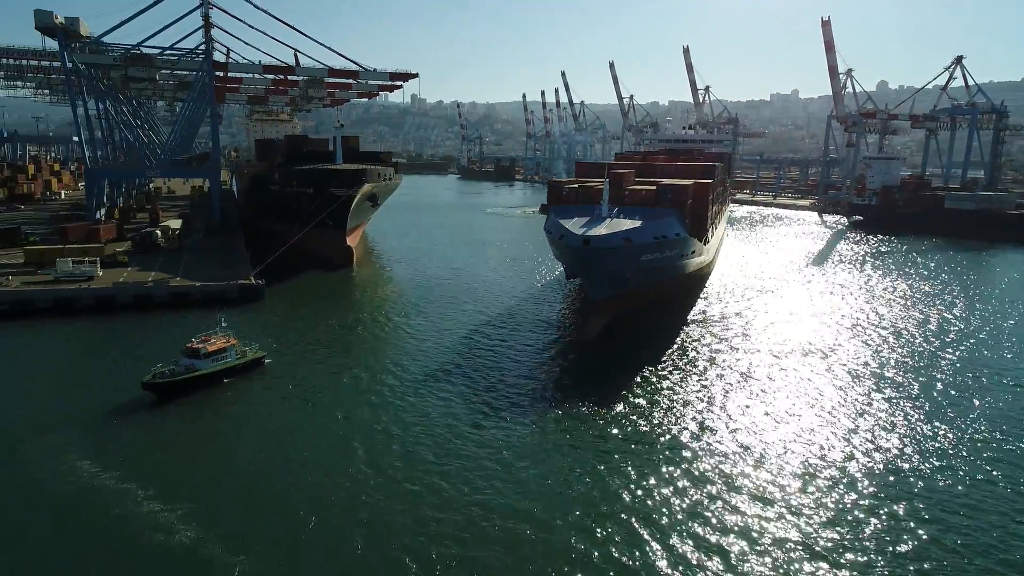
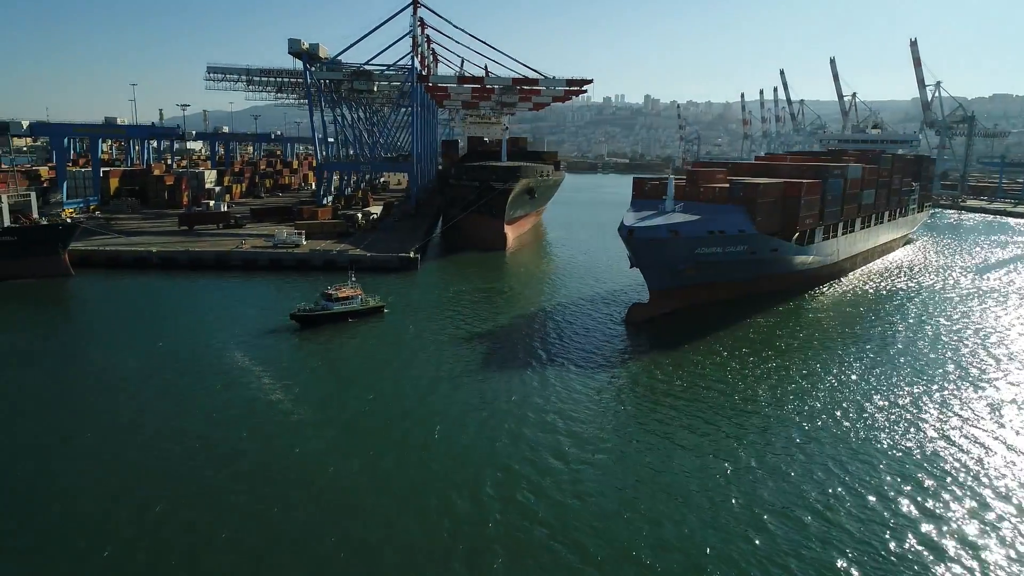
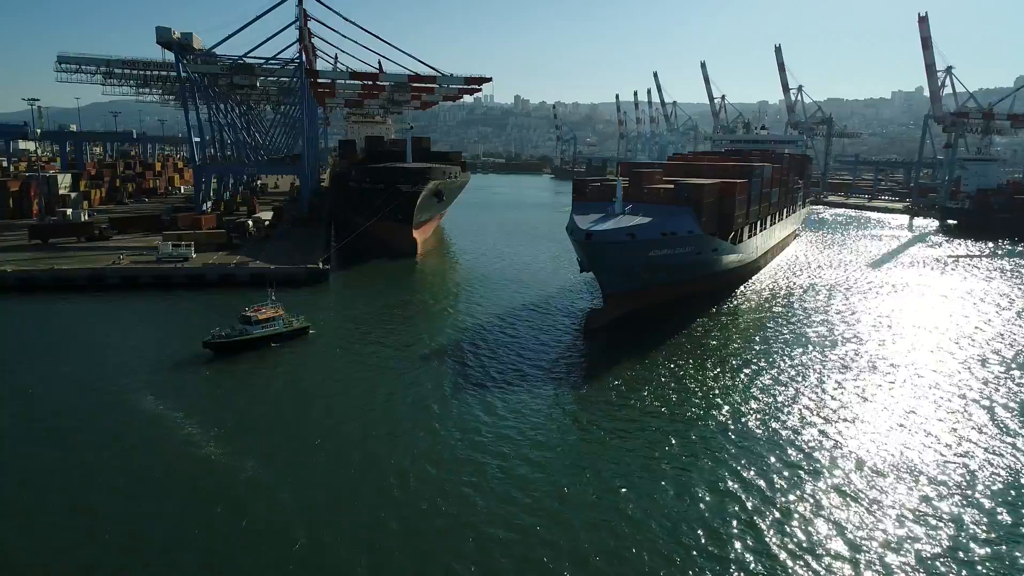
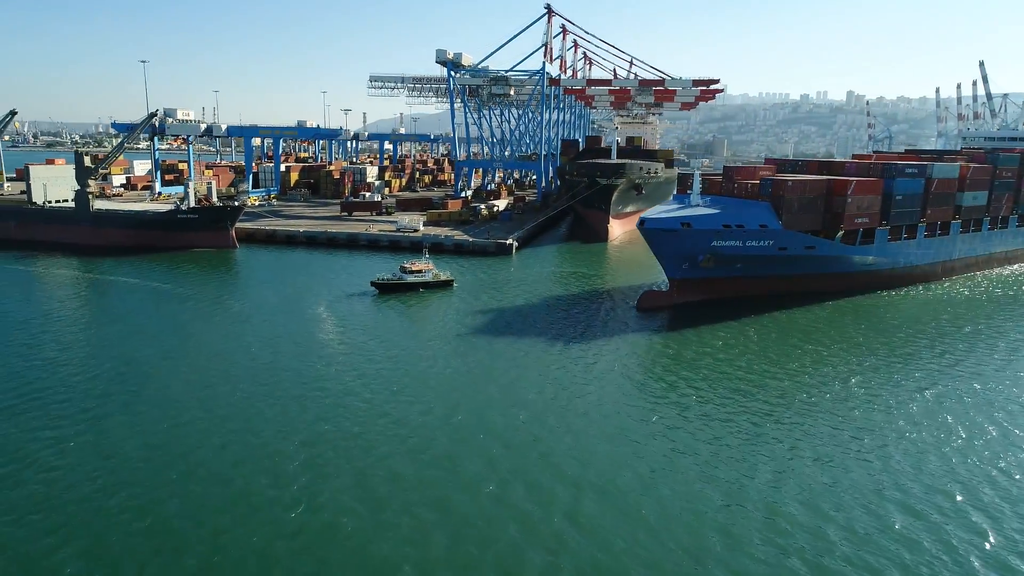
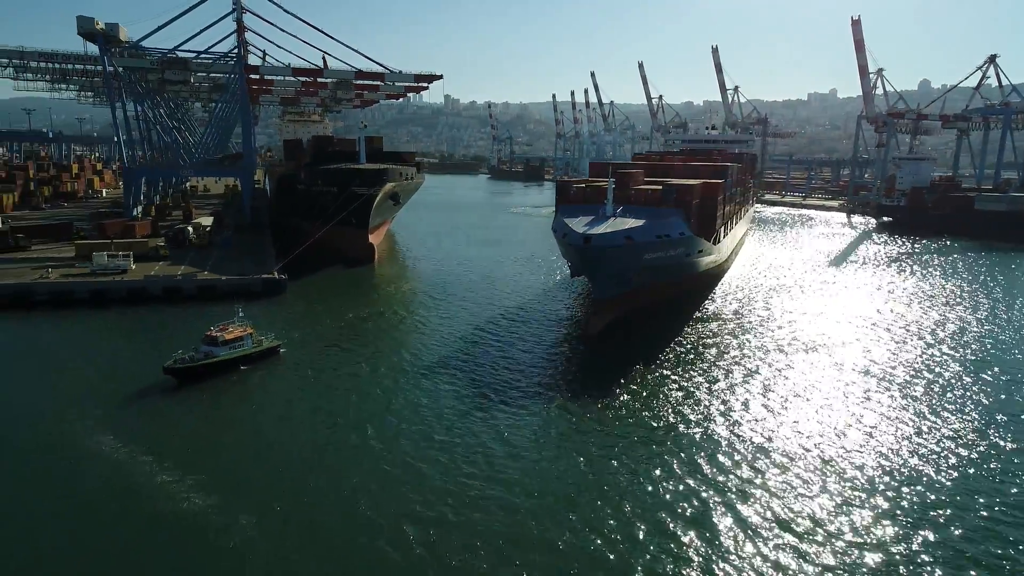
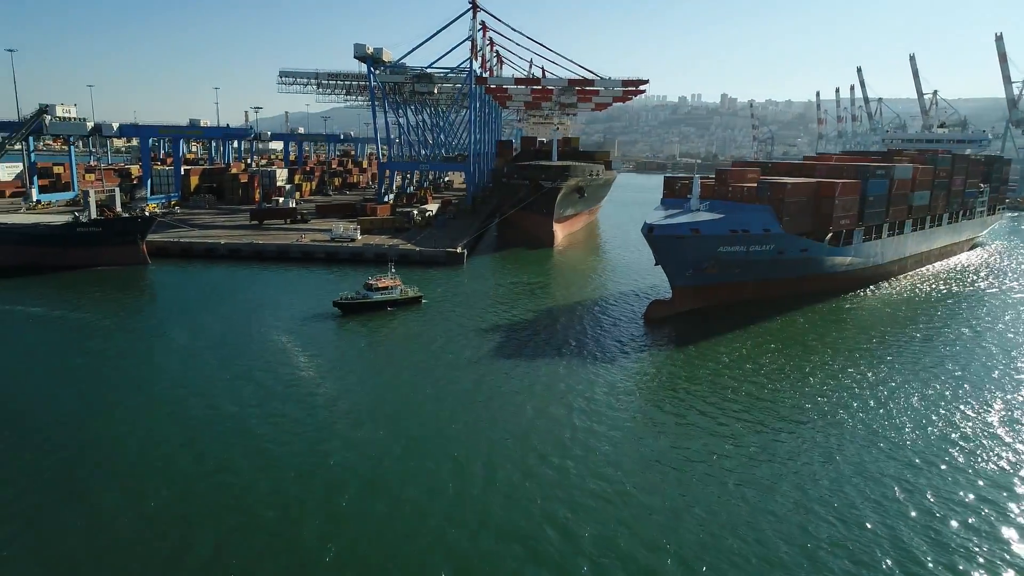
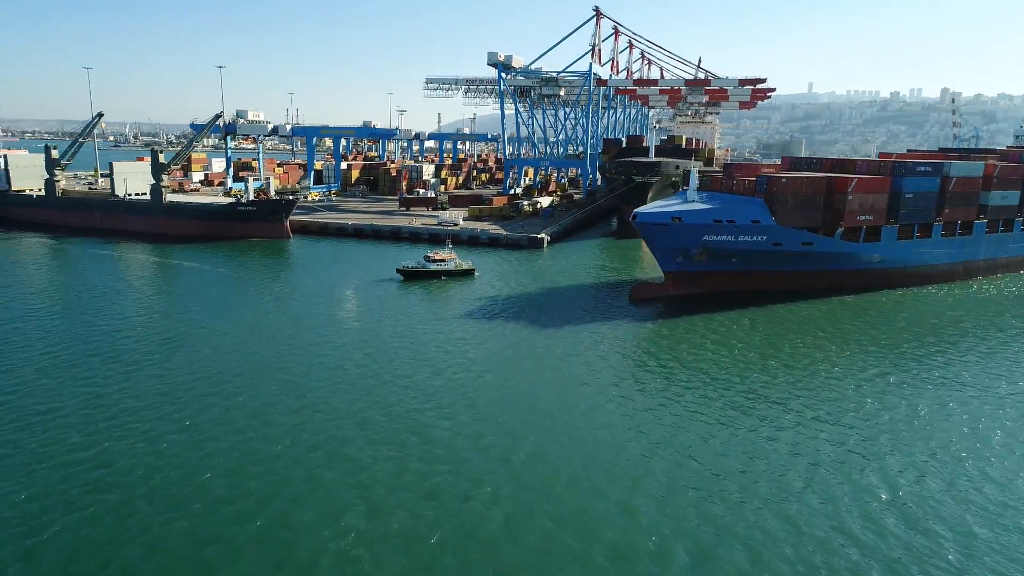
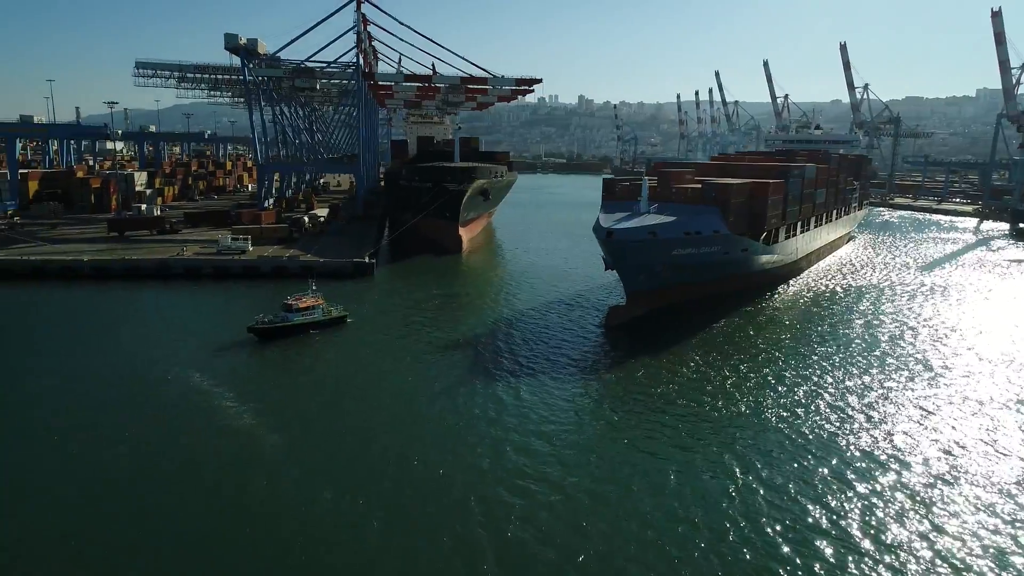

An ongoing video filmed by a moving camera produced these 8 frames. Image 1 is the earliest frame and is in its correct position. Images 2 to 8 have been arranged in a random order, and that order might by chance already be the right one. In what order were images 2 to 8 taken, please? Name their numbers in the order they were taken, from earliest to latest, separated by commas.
5, 3, 8, 2, 6, 4, 7
